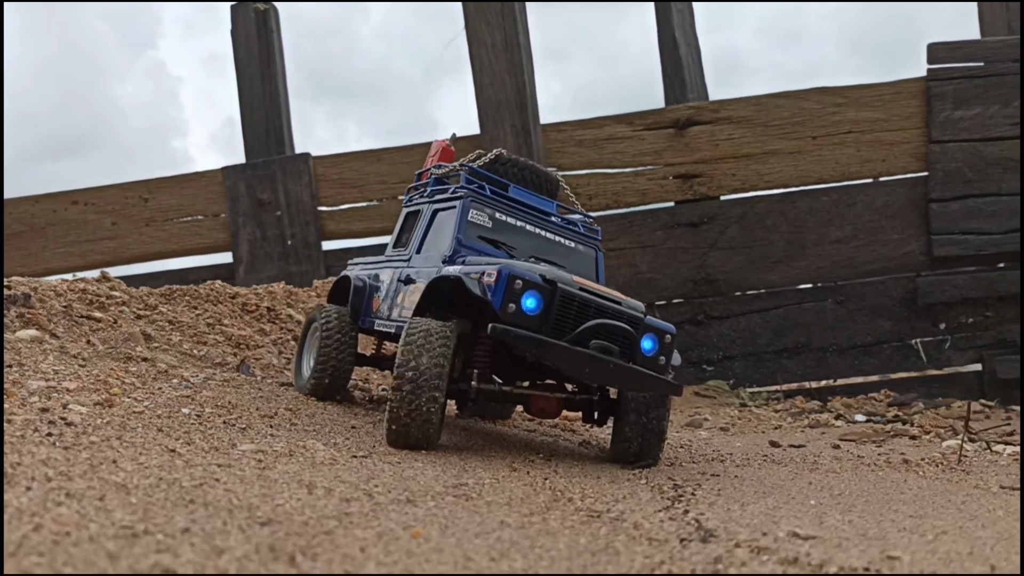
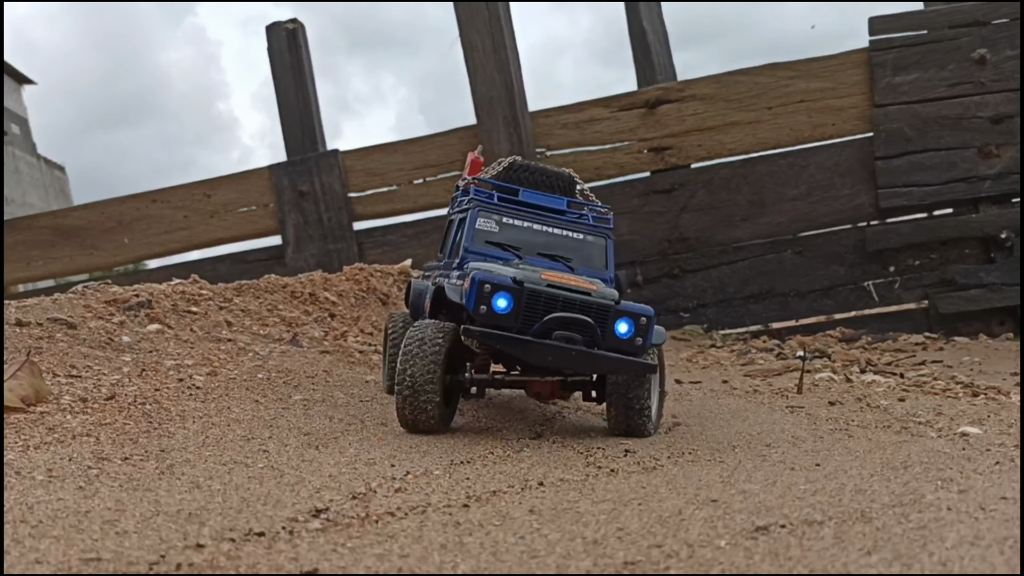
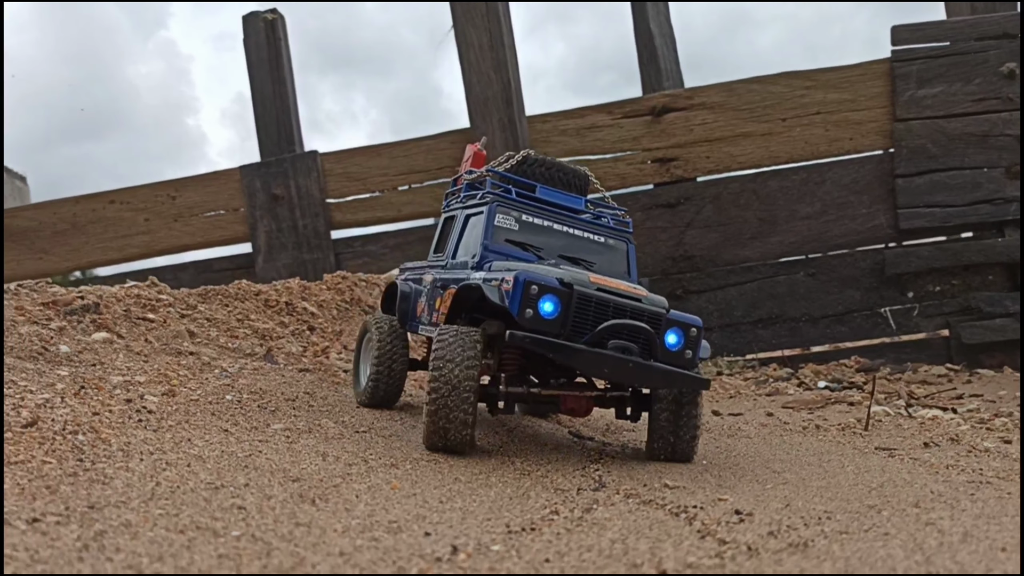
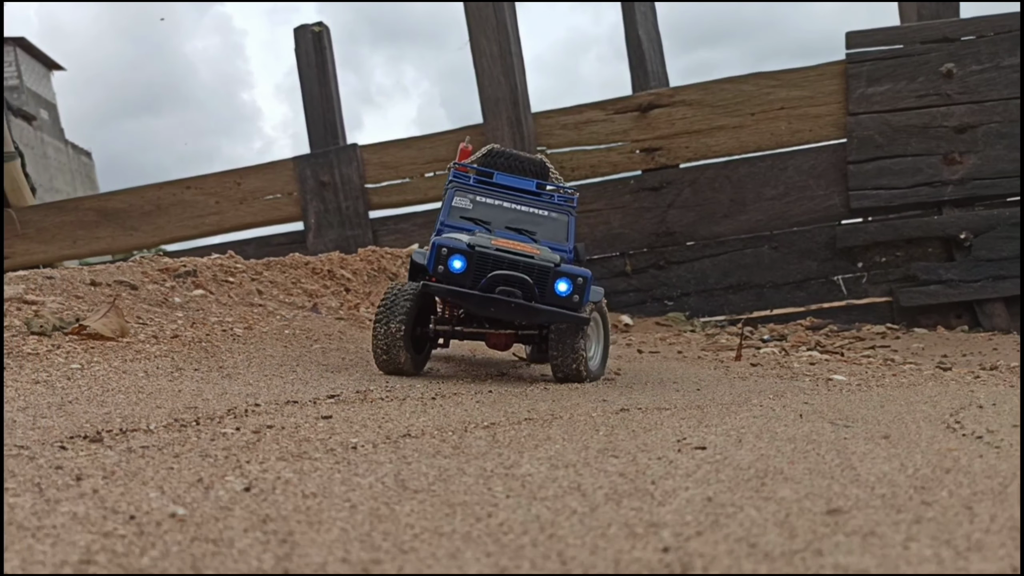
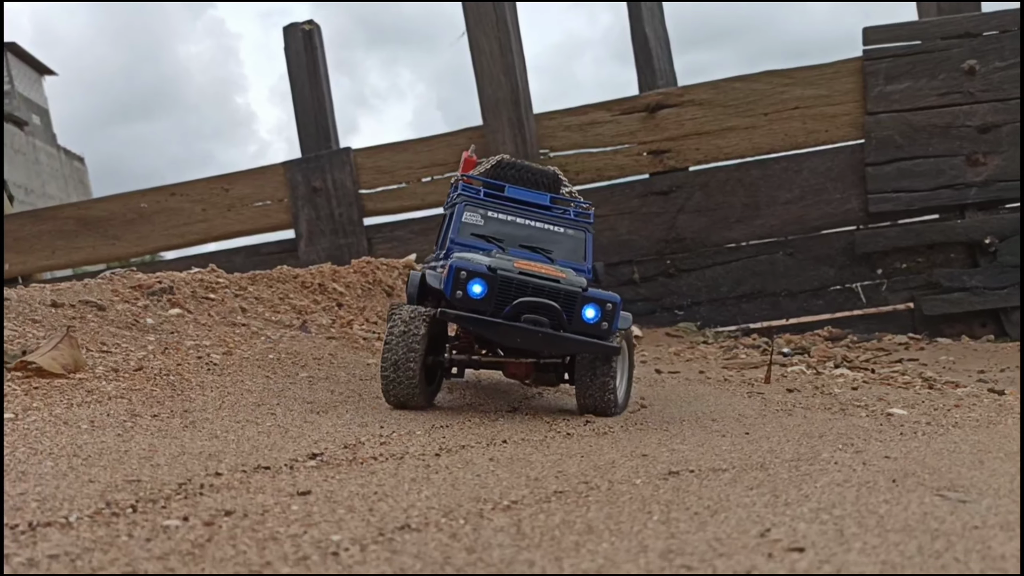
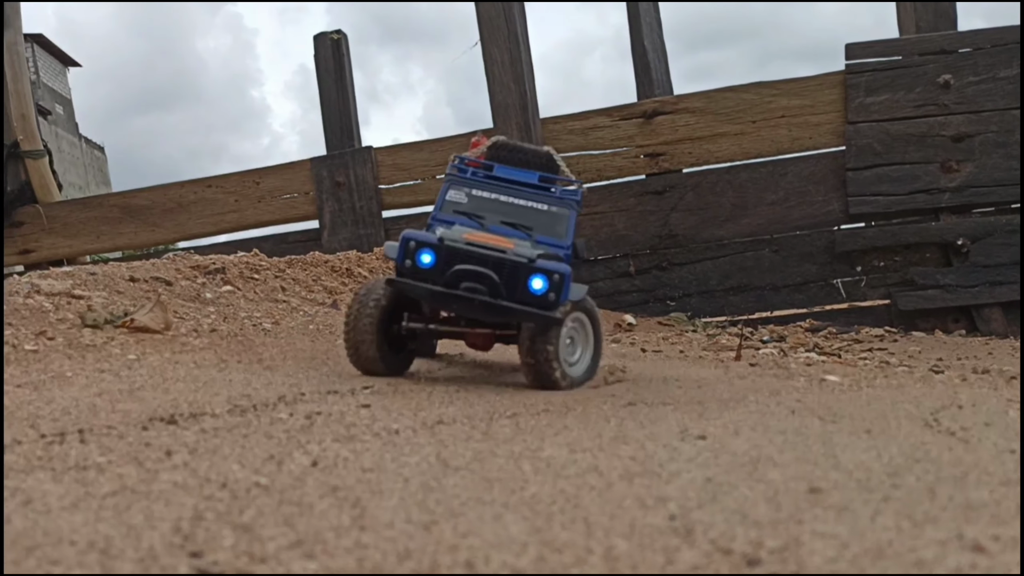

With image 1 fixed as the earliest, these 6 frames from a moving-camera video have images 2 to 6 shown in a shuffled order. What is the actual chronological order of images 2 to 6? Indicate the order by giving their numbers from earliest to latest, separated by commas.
3, 2, 5, 4, 6
